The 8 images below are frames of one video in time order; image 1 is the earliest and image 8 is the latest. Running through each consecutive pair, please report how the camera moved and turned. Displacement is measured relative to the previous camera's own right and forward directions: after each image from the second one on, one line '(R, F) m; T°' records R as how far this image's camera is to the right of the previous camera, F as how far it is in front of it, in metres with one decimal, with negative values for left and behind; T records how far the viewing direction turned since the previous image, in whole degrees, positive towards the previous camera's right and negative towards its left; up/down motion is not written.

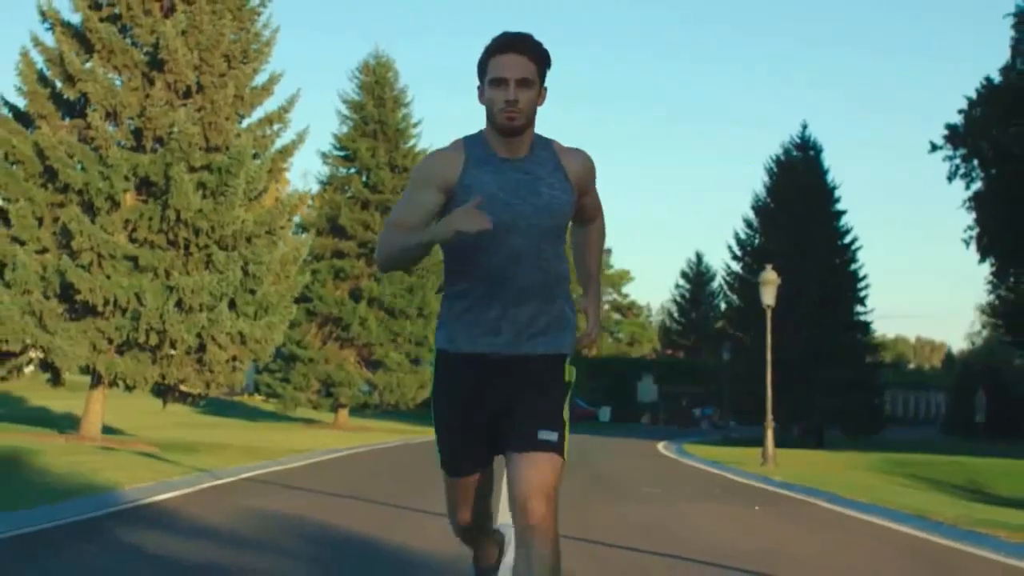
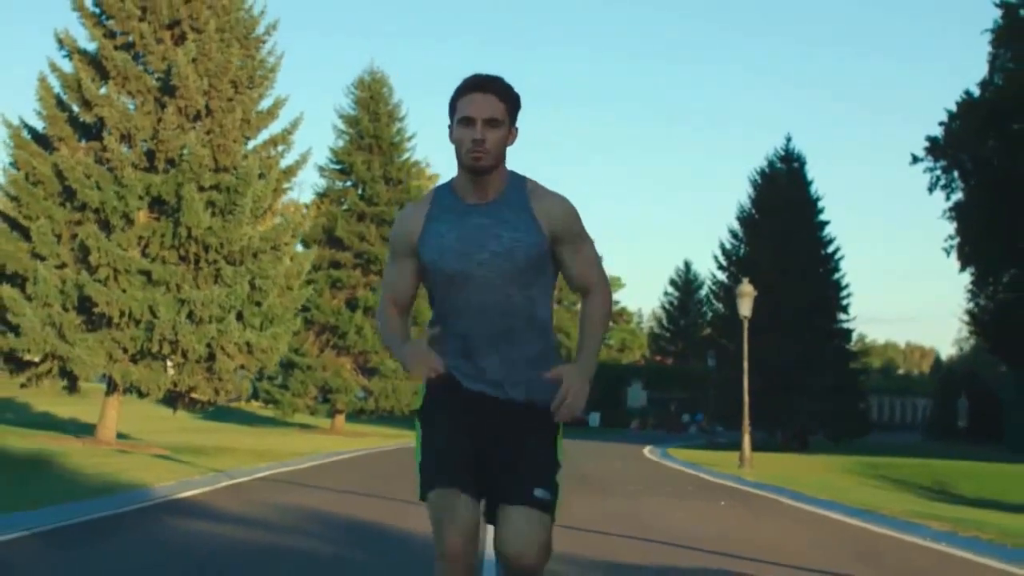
(0.0, -1.8) m; 0°
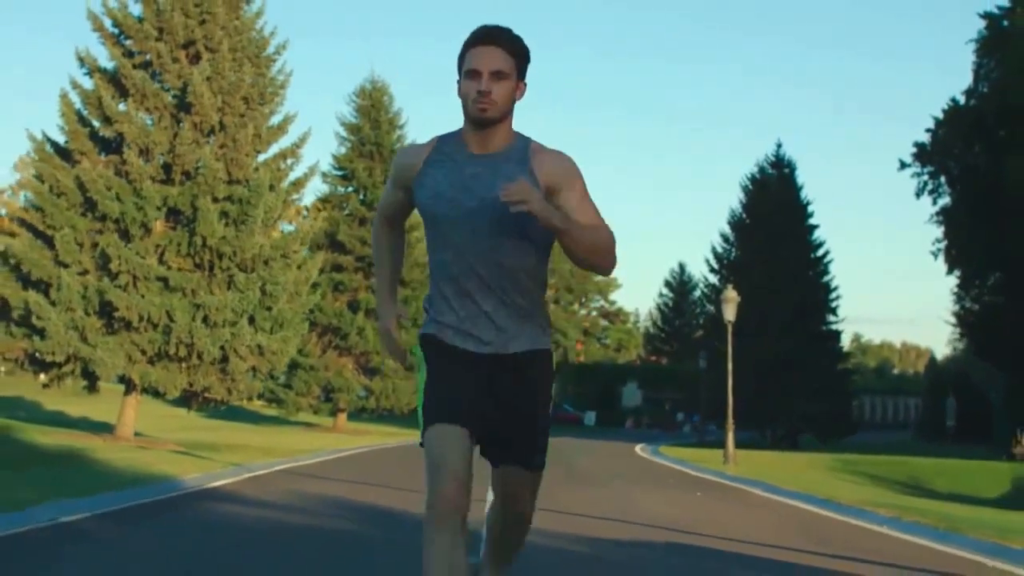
(0.0, -1.8) m; 0°
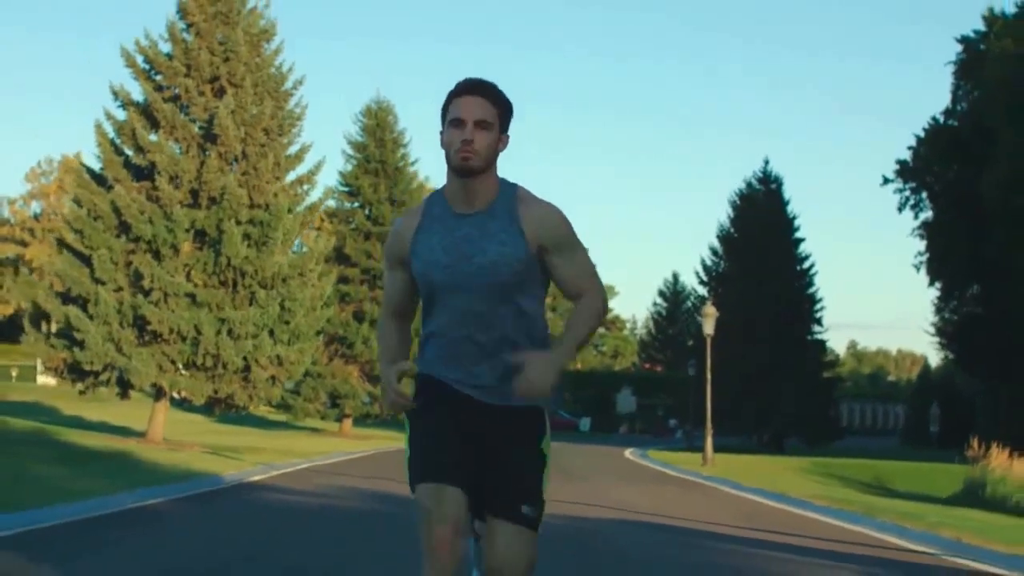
(0.0, -3.0) m; 0°
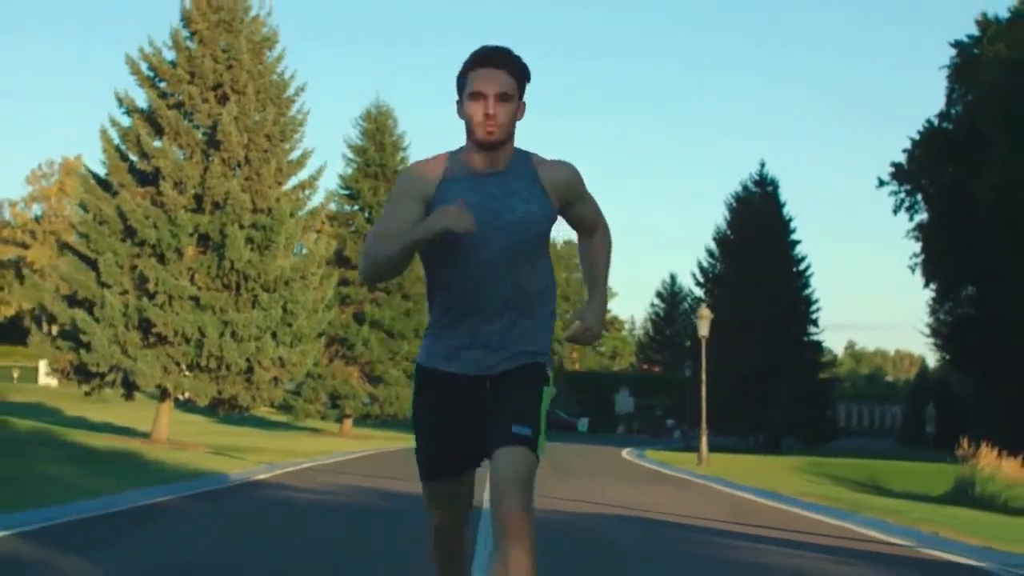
(0.0, -0.6) m; 0°
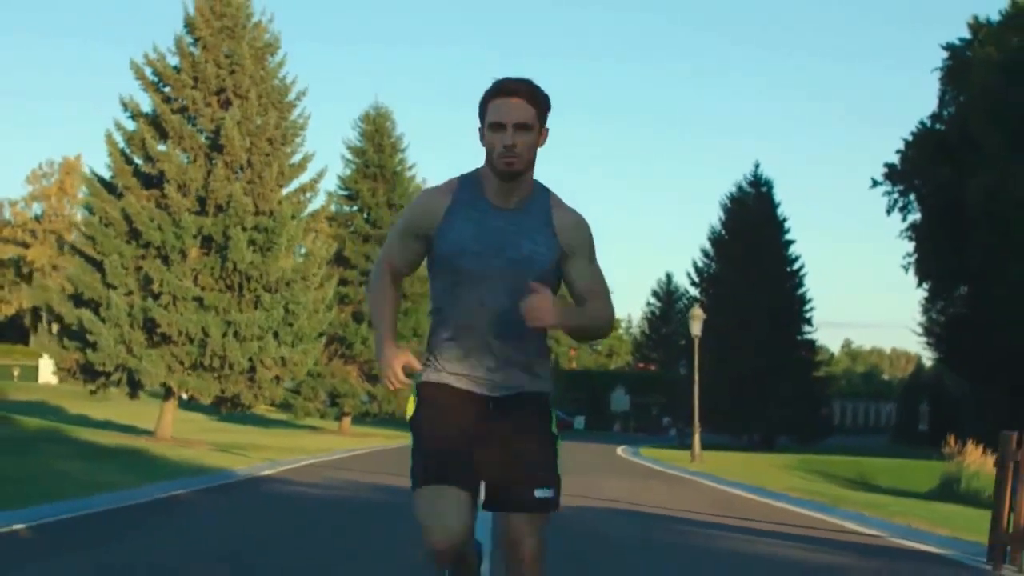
(0.0, -0.8) m; 0°
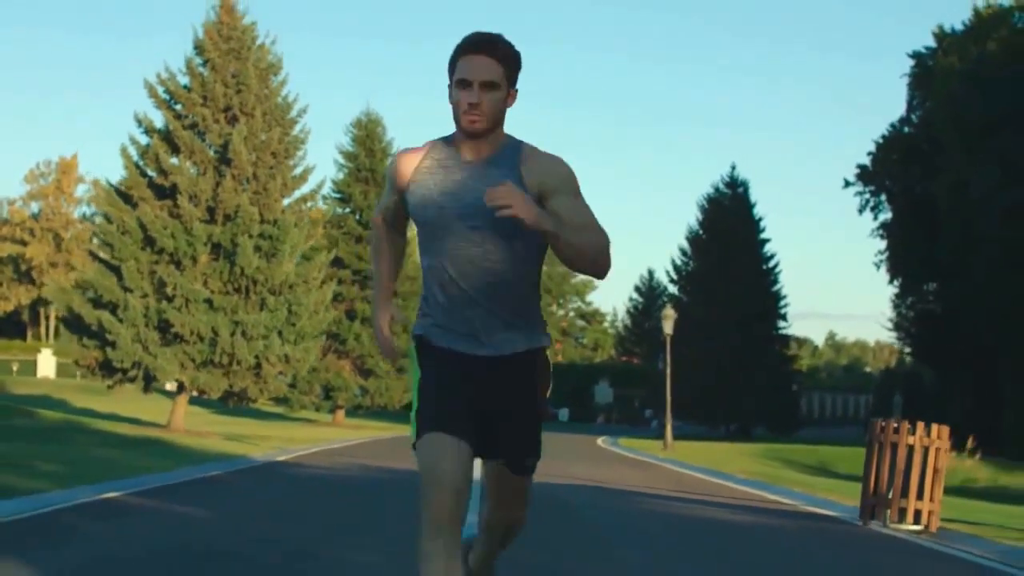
(0.0, -3.0) m; +1°
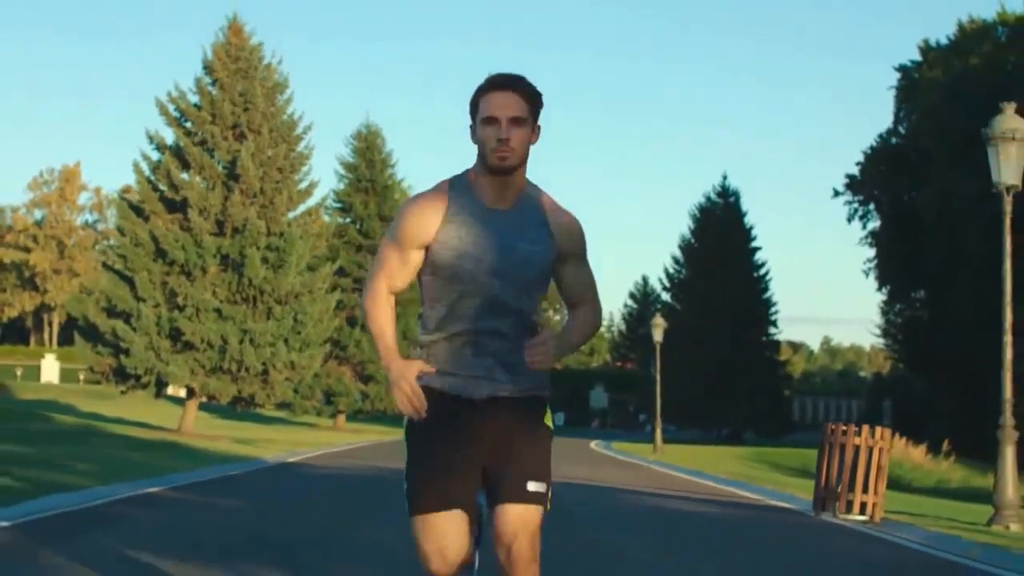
(0.0, -1.7) m; 0°
